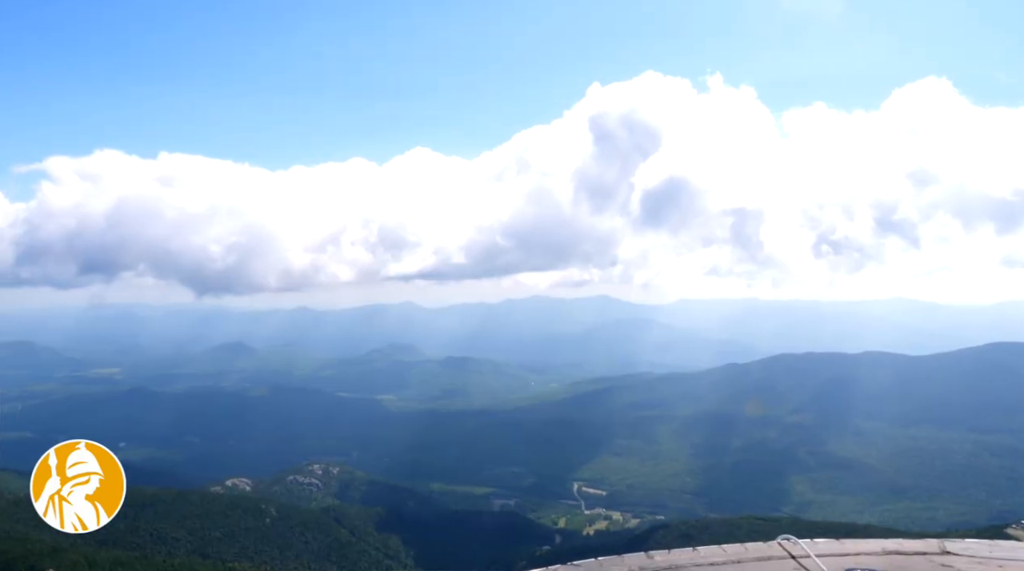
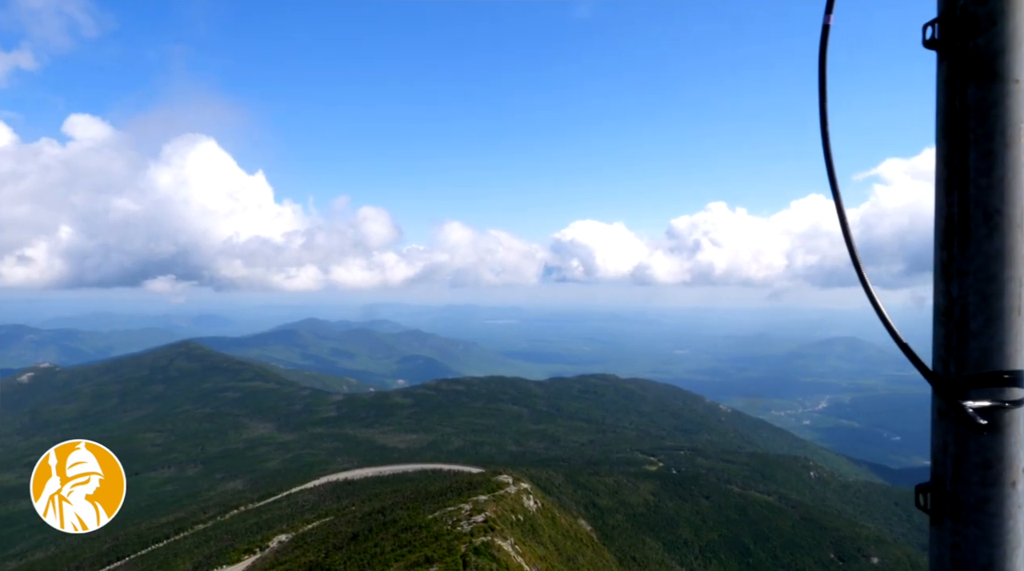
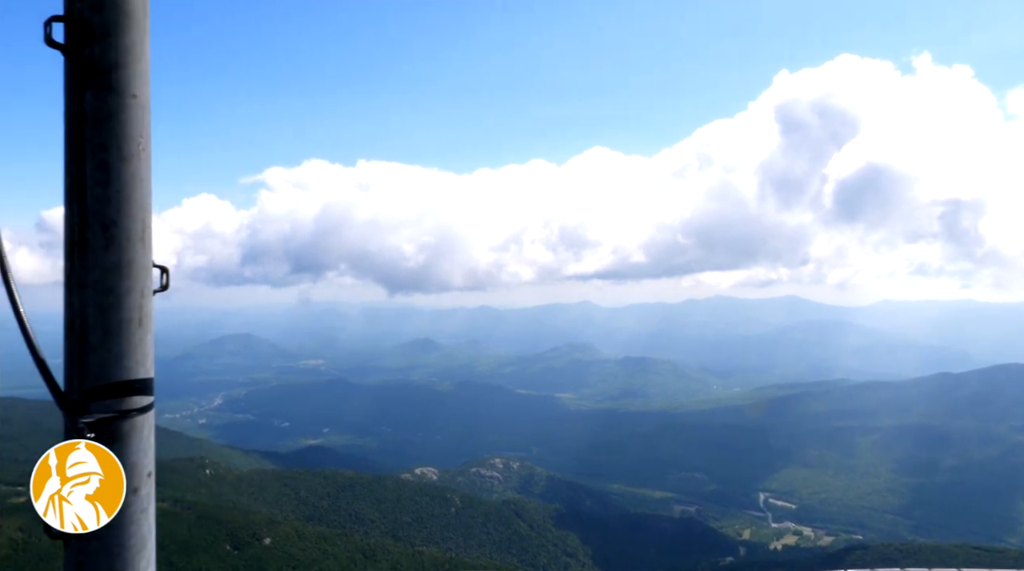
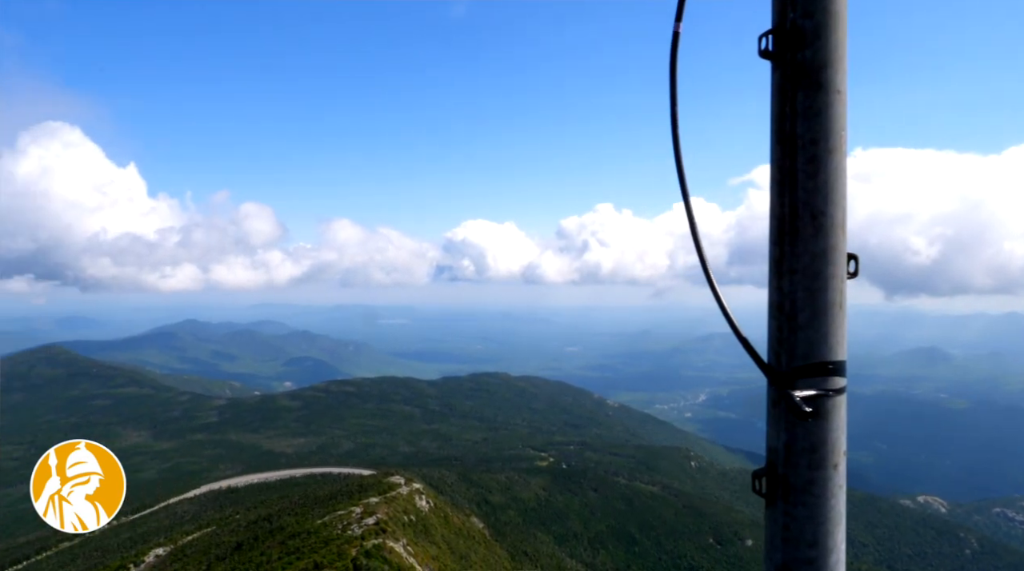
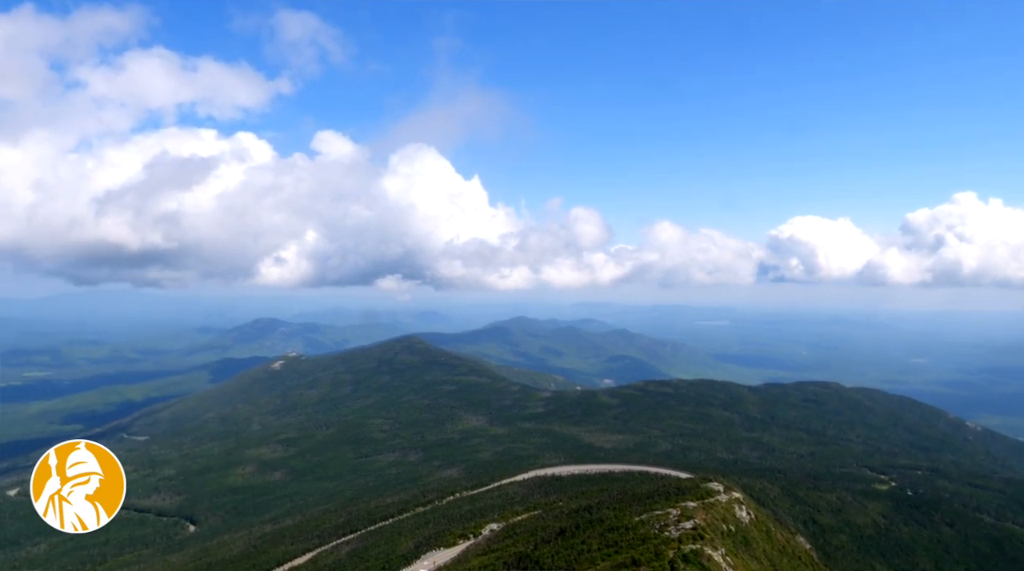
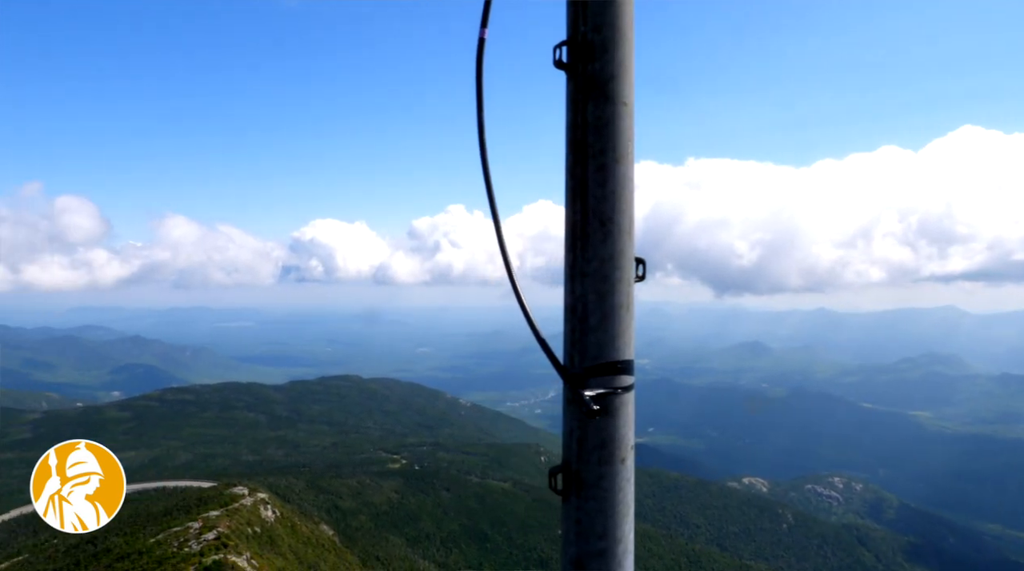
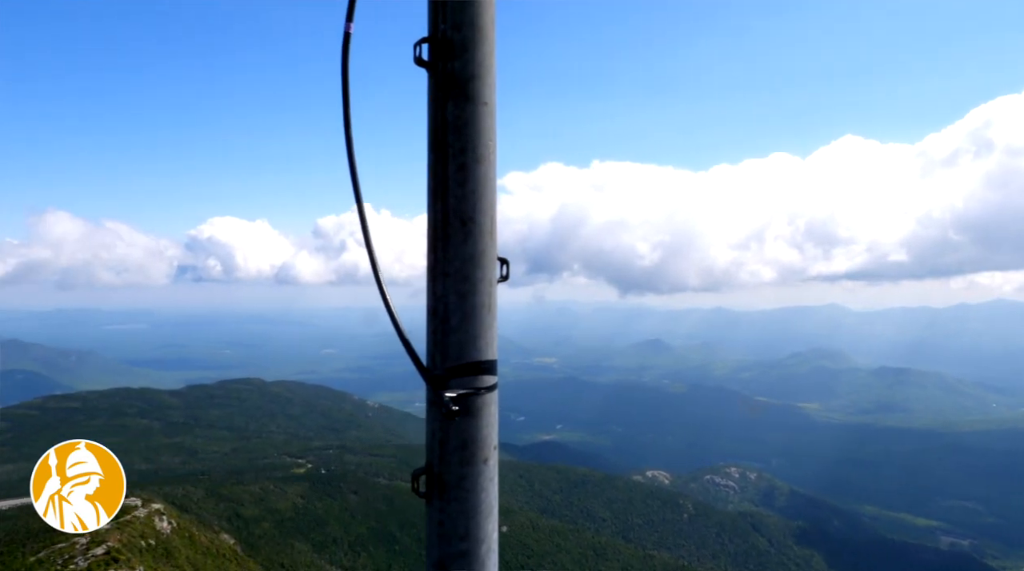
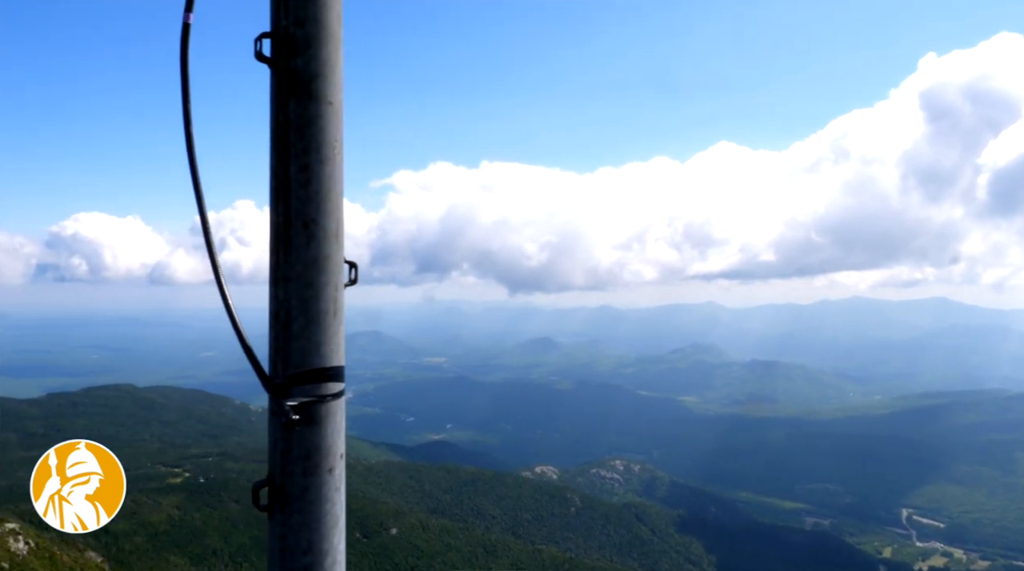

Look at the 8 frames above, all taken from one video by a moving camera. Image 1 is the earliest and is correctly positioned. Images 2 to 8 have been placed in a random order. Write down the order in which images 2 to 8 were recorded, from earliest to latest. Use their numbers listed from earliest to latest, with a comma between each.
3, 8, 7, 6, 4, 2, 5
